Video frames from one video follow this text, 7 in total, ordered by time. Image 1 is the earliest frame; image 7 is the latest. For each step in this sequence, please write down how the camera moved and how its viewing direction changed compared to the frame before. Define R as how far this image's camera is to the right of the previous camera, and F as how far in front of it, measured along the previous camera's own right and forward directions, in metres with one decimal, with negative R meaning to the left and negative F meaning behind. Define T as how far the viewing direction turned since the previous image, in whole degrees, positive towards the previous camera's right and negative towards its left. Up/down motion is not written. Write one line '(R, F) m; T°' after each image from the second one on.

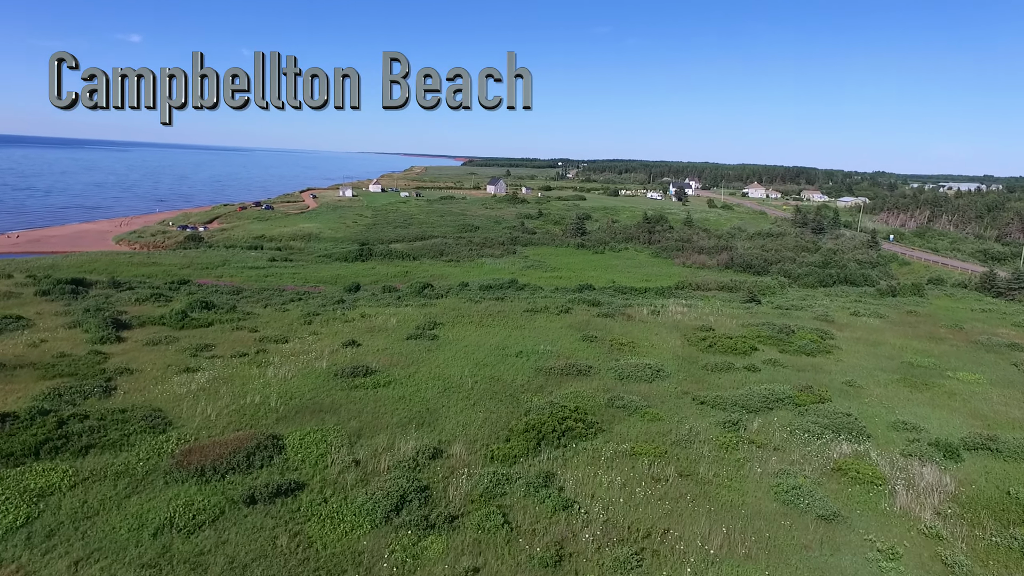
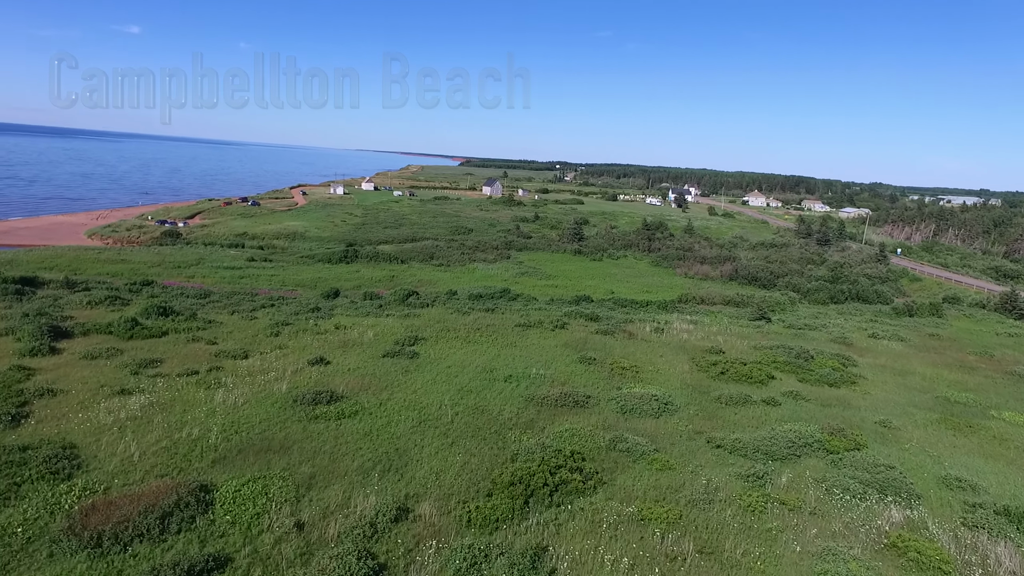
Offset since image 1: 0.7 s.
(+0.1, +2.1) m; 0°
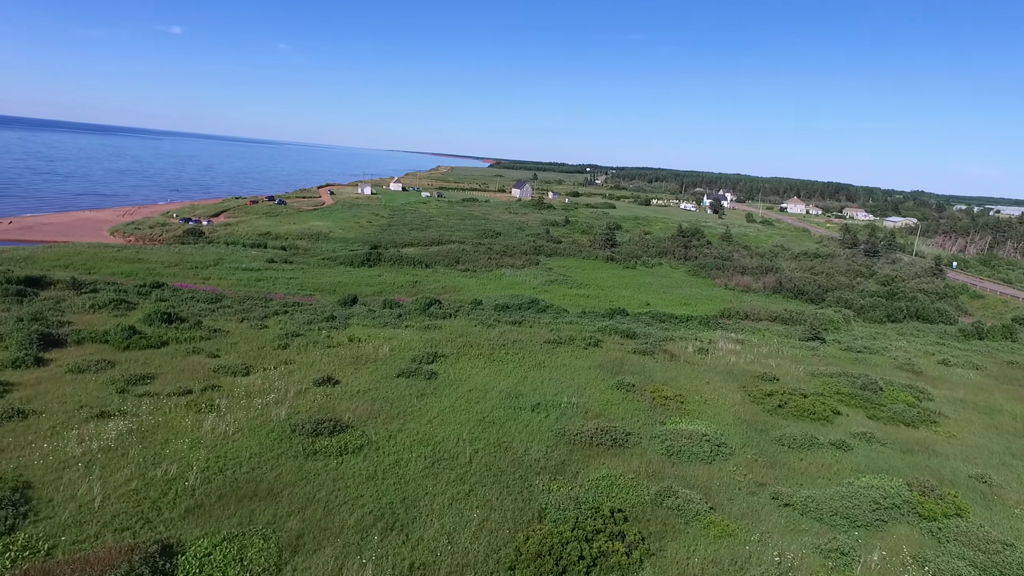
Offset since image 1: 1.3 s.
(-0.1, +1.9) m; -3°
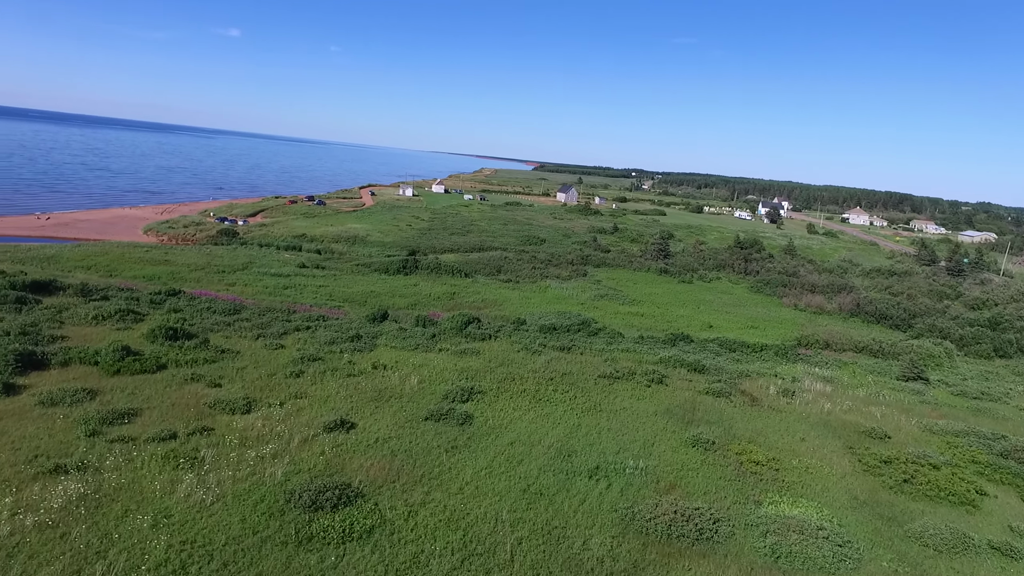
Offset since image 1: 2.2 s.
(-0.3, +2.8) m; -4°
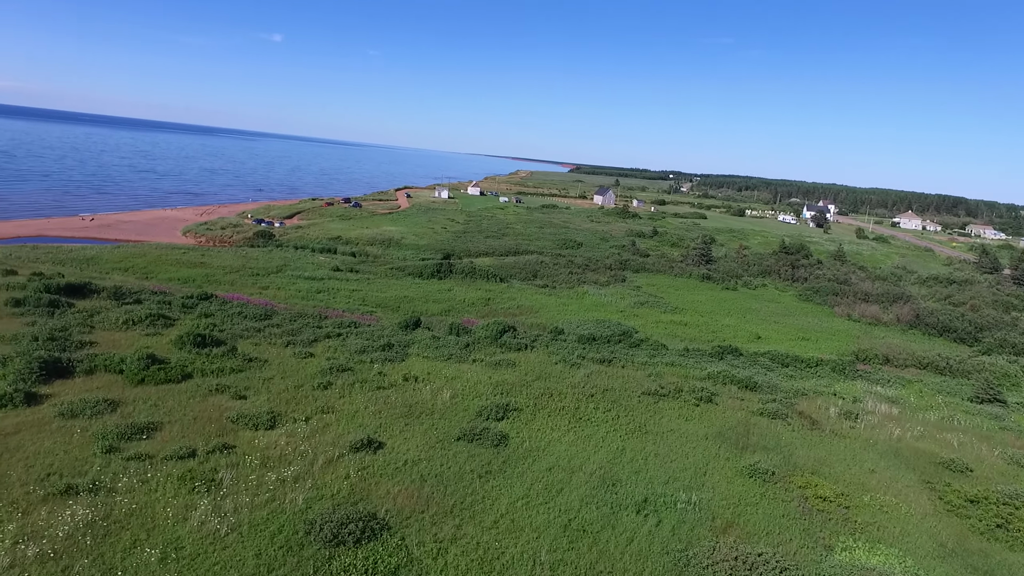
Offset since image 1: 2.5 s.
(-0.1, +0.9) m; -3°
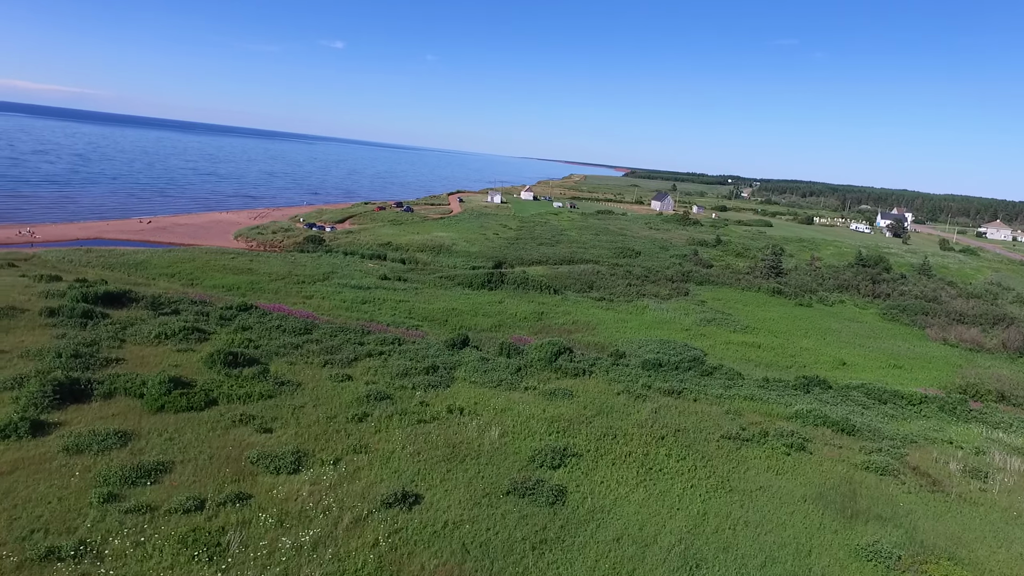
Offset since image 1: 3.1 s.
(-0.2, +1.9) m; -5°
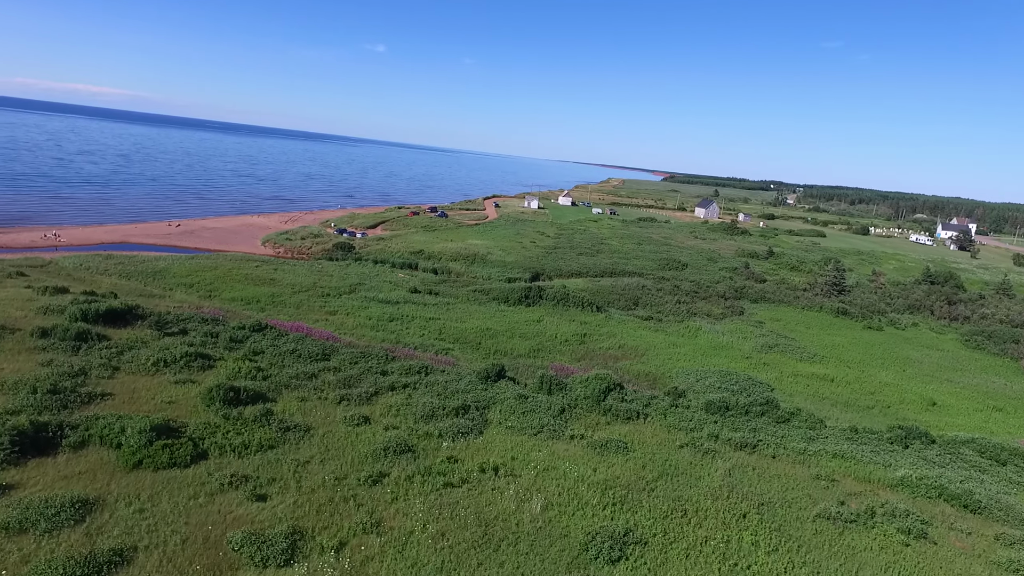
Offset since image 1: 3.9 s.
(-0.3, +2.4) m; -3°
